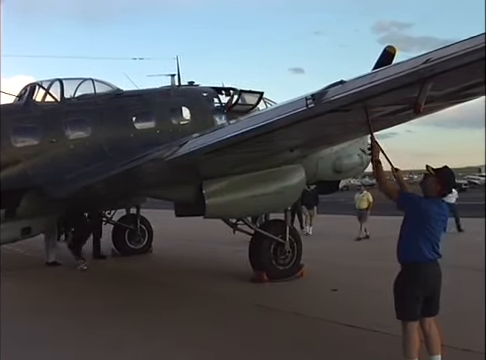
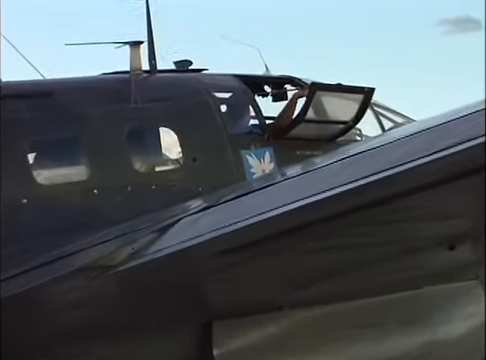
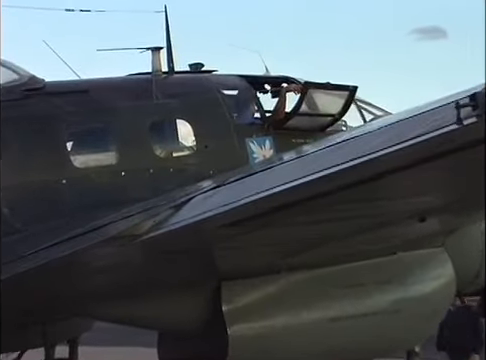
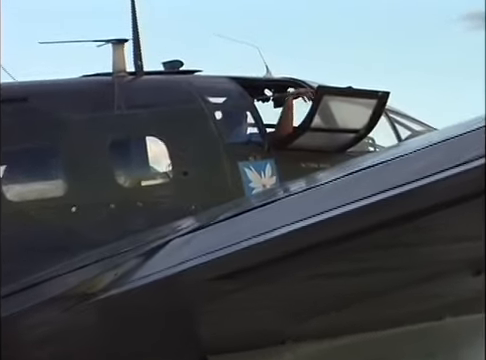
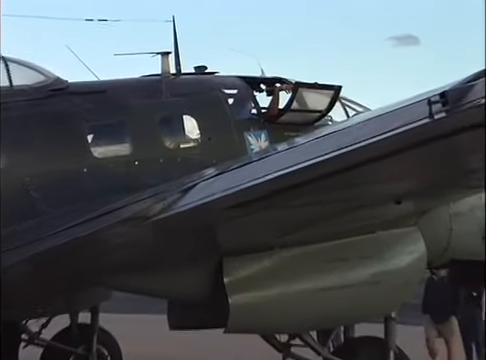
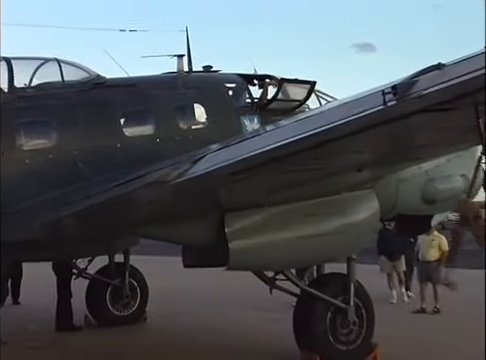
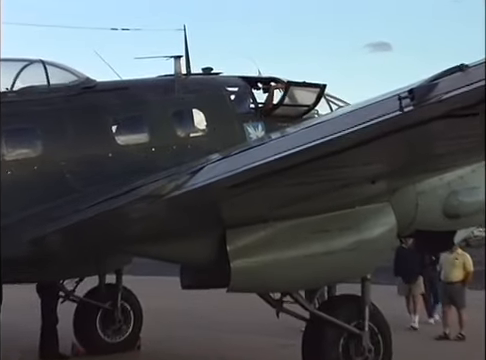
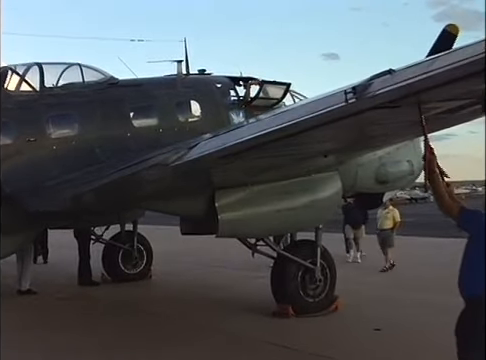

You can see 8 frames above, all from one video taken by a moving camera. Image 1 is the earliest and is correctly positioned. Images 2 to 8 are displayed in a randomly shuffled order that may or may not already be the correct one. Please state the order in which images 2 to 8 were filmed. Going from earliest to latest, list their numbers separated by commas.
8, 6, 7, 5, 3, 2, 4
